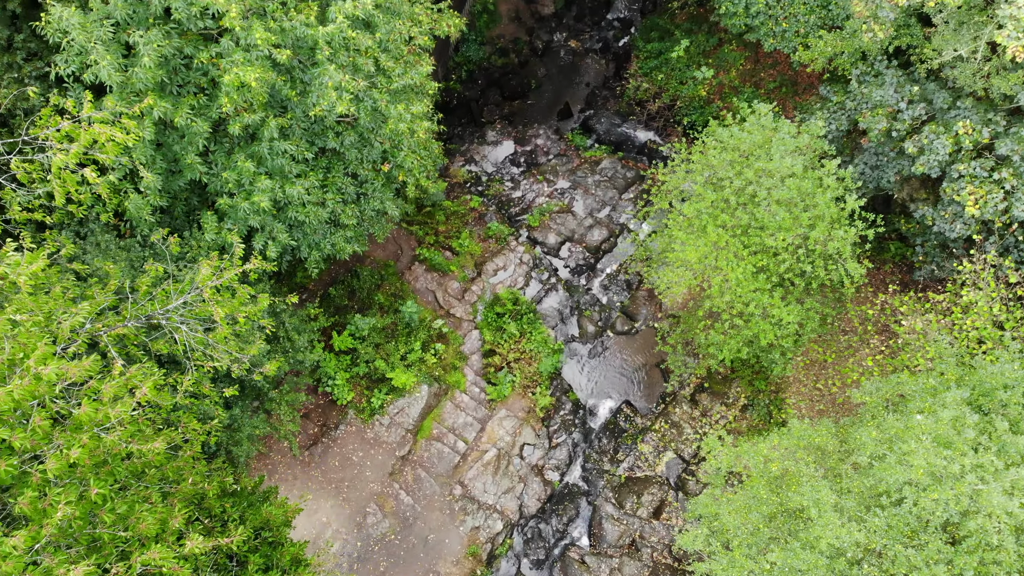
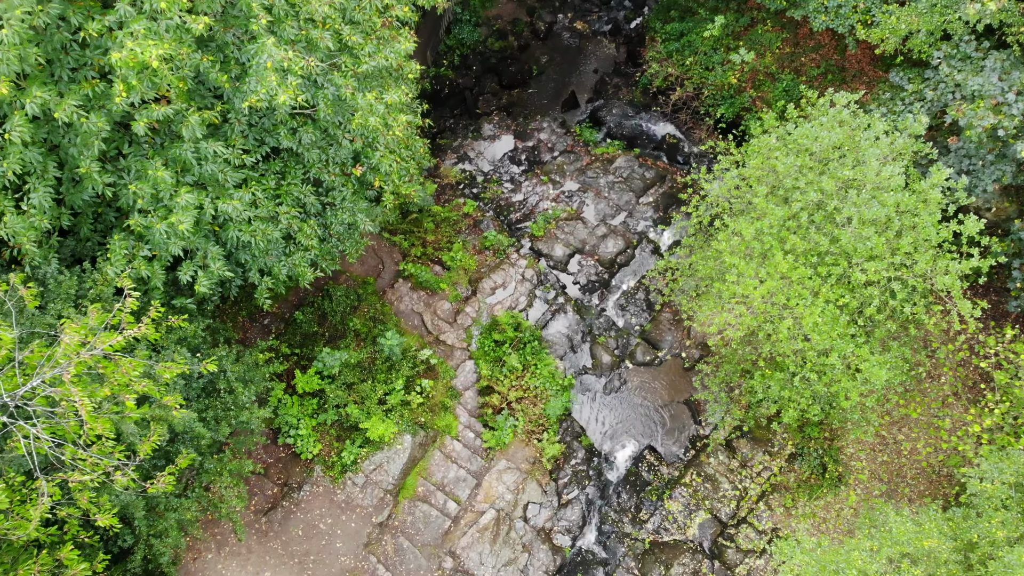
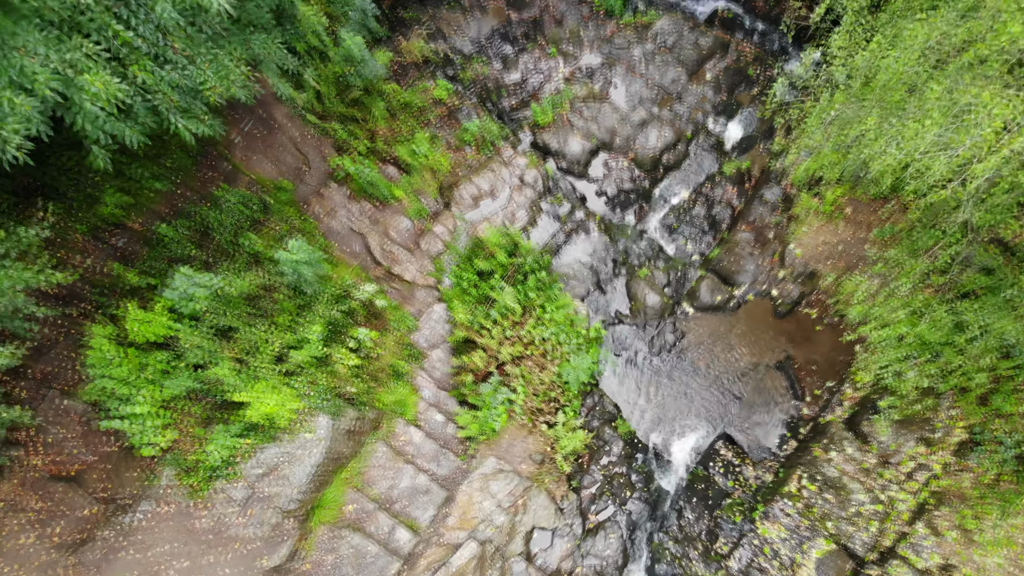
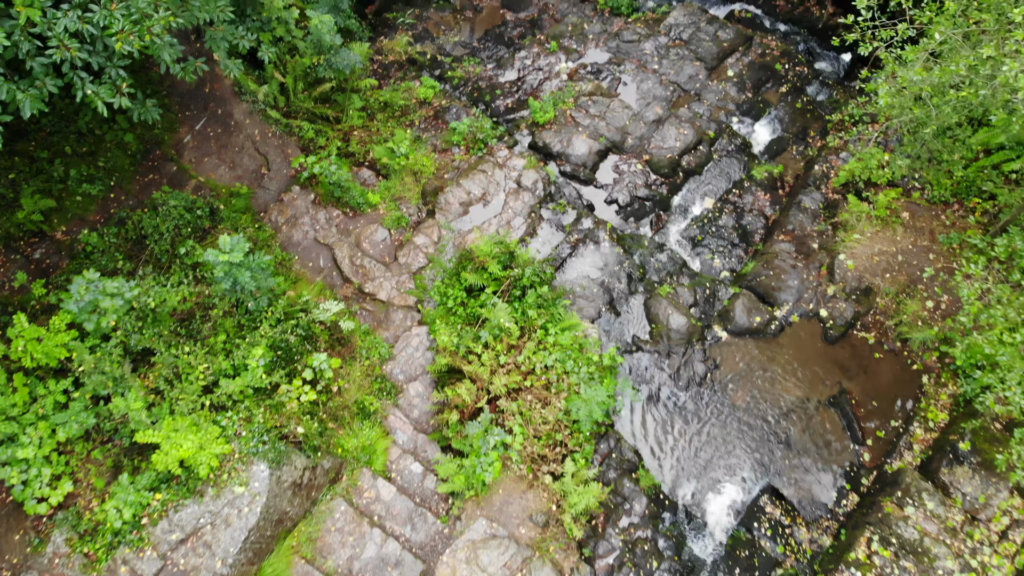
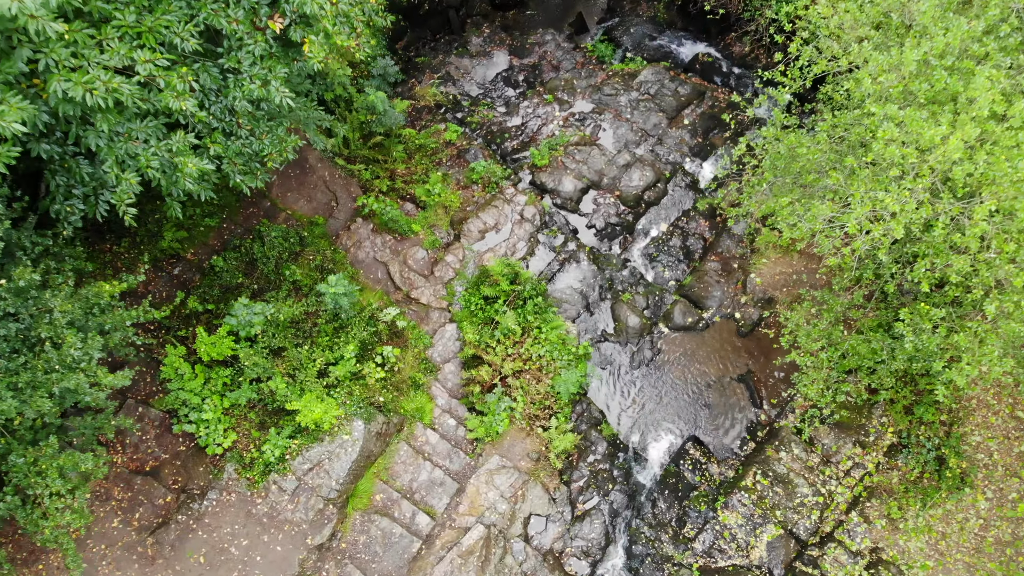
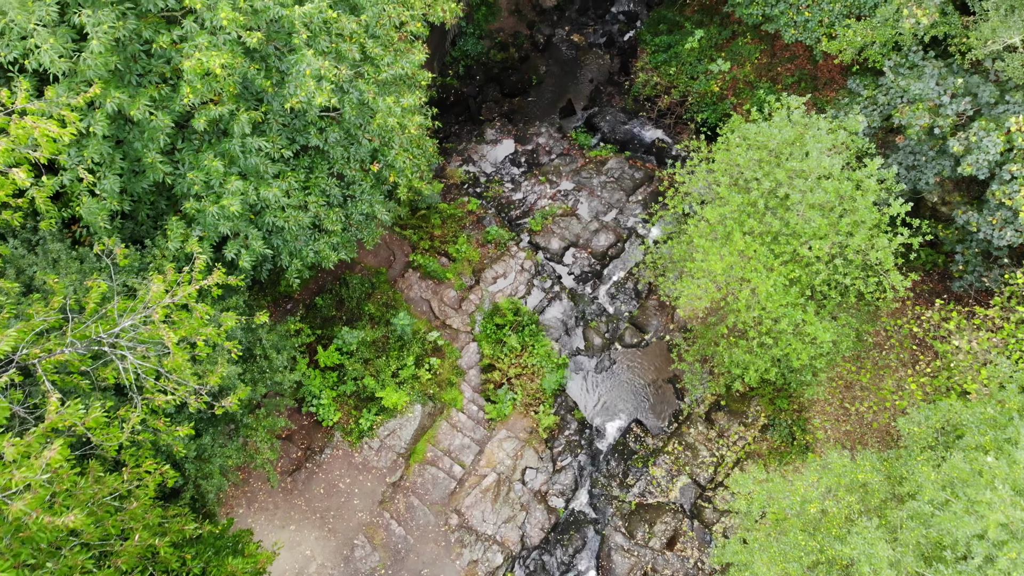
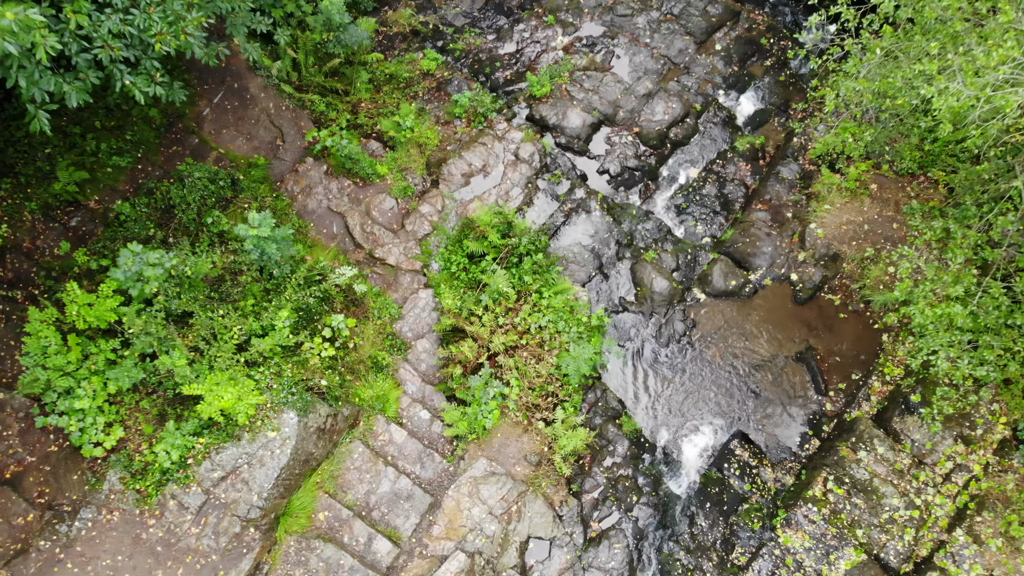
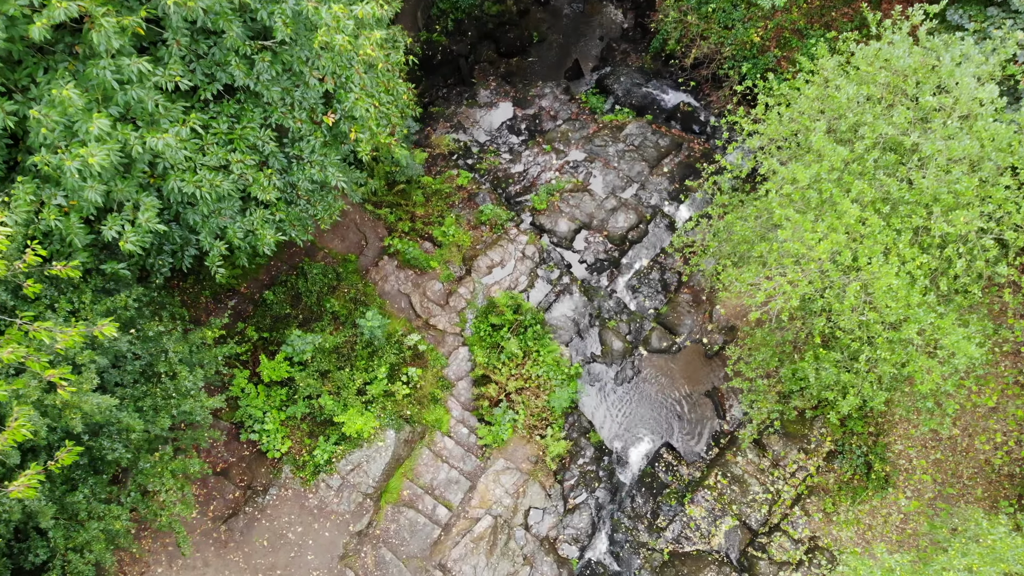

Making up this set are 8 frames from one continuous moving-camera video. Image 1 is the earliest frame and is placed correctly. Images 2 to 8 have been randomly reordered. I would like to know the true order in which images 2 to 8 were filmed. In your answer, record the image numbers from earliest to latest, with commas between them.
6, 2, 8, 5, 3, 7, 4
